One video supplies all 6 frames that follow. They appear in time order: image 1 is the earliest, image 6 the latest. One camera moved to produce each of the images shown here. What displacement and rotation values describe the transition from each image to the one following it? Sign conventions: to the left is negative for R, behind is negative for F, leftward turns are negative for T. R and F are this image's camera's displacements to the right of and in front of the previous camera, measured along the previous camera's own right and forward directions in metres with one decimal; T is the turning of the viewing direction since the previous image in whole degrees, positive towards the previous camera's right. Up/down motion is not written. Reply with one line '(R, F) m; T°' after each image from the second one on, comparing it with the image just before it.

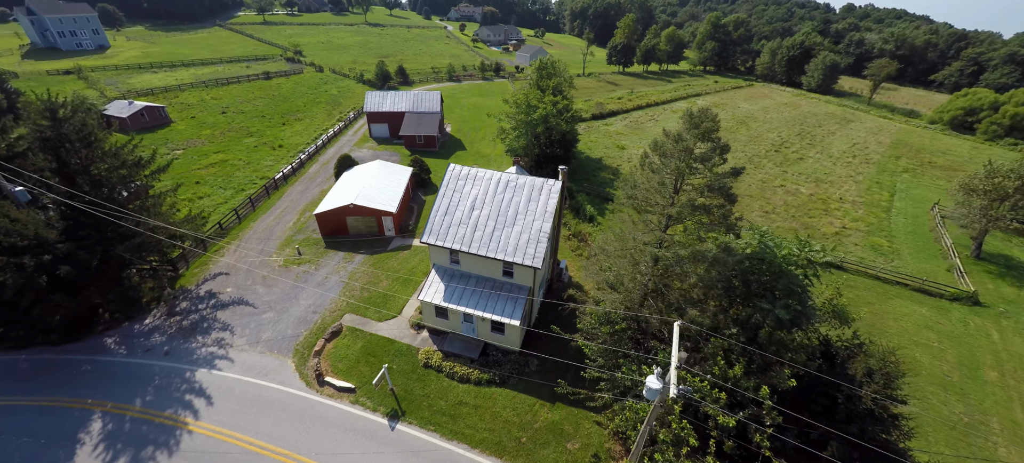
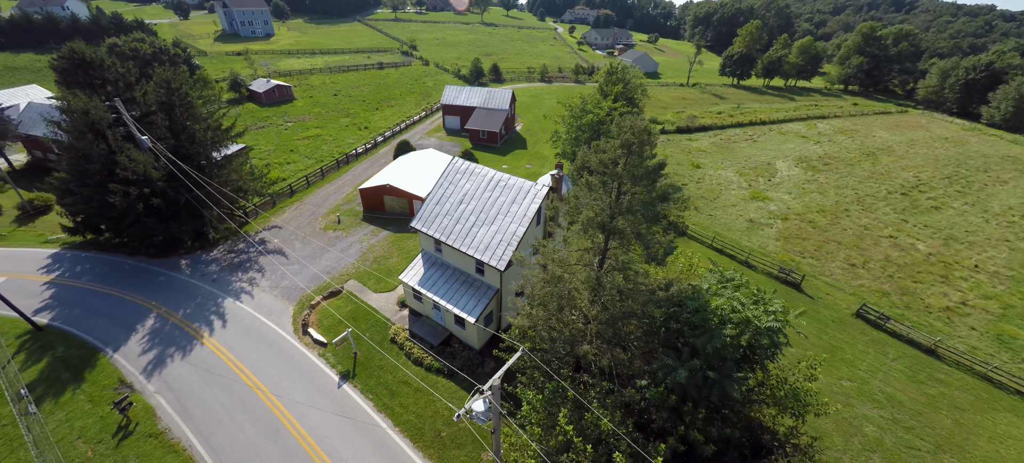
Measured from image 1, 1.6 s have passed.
(+8.1, +1.0) m; -16°
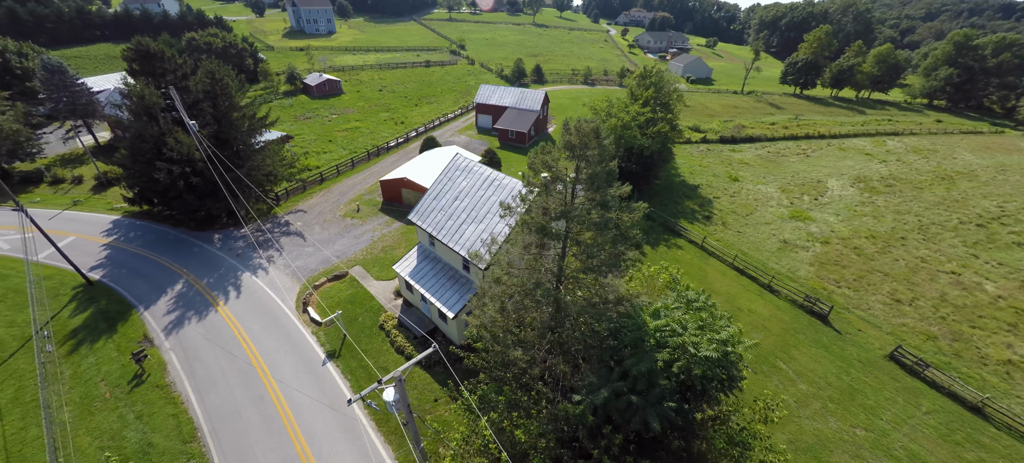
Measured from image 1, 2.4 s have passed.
(+4.0, +0.4) m; -8°
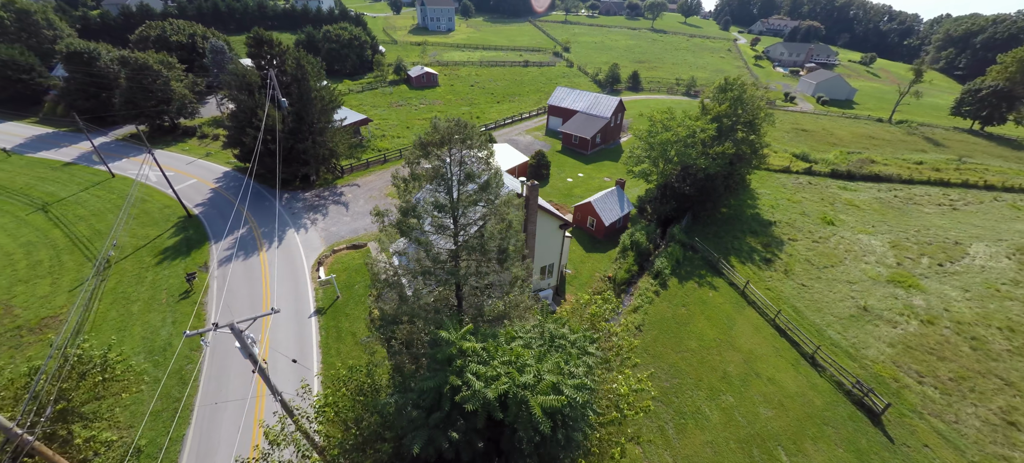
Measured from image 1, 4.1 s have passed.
(+8.4, +2.0) m; -17°
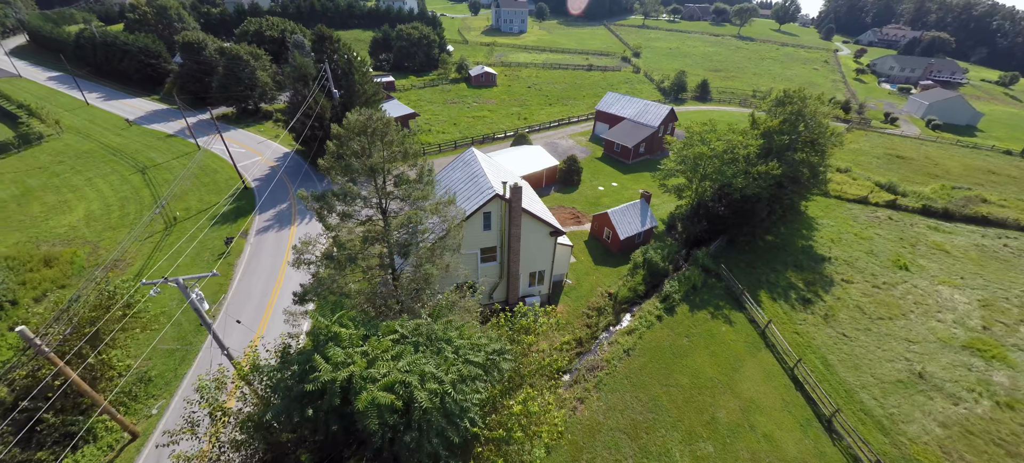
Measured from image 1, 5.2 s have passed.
(+5.4, +1.2) m; -11°
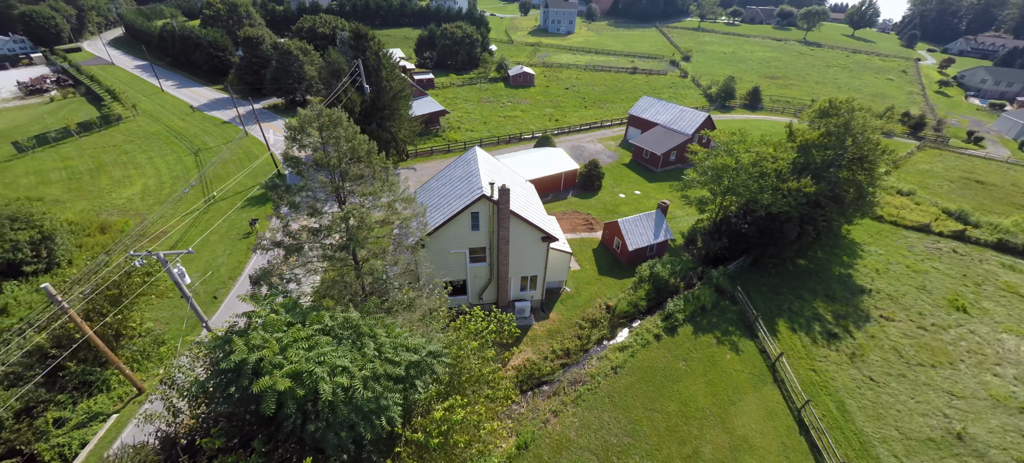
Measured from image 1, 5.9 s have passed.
(+3.4, +0.9) m; -7°
